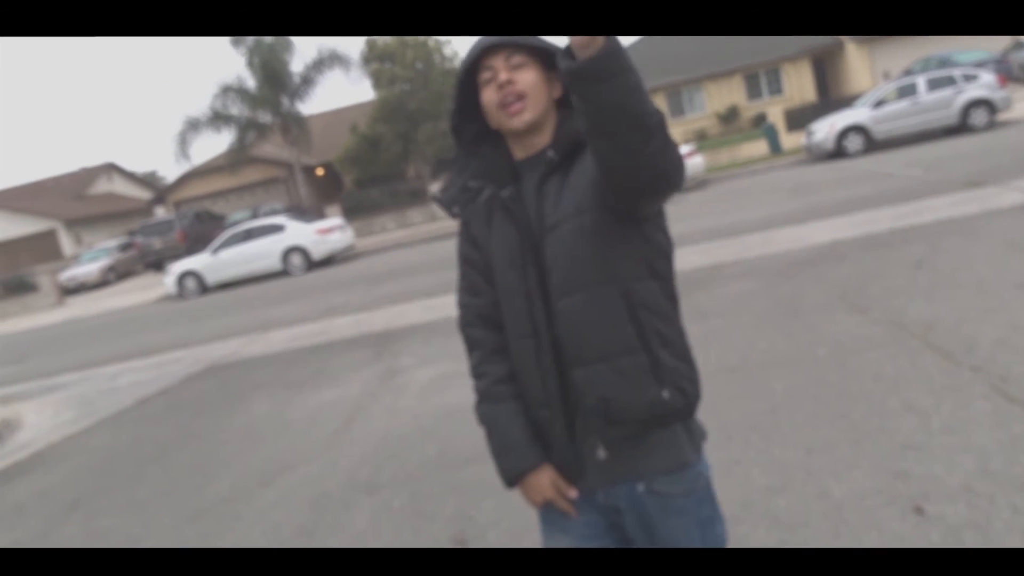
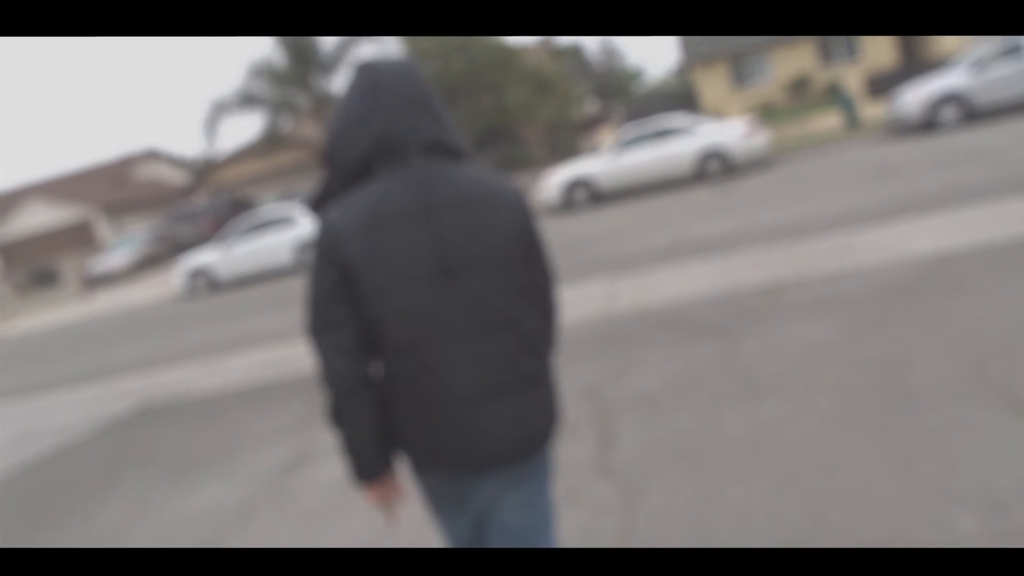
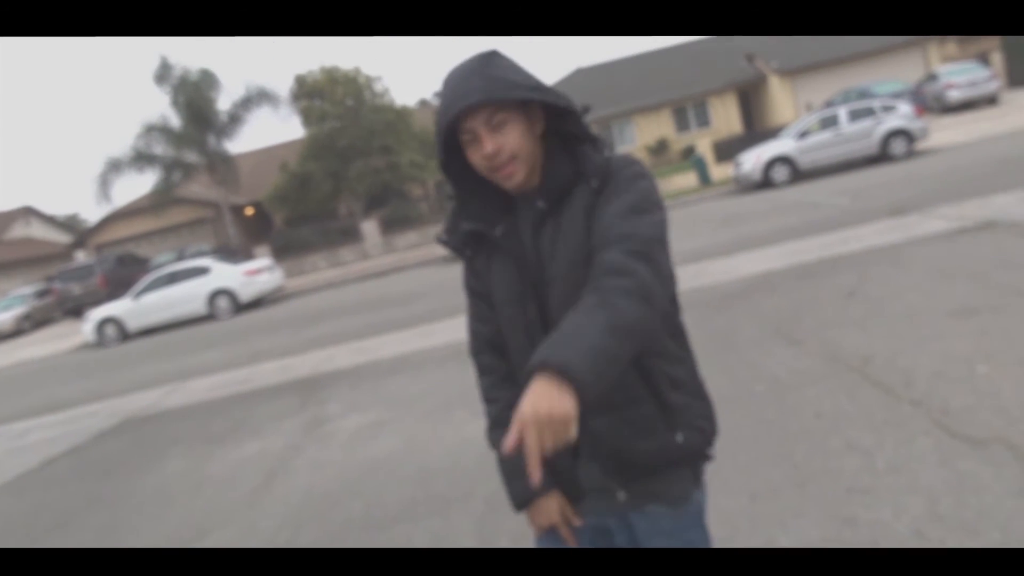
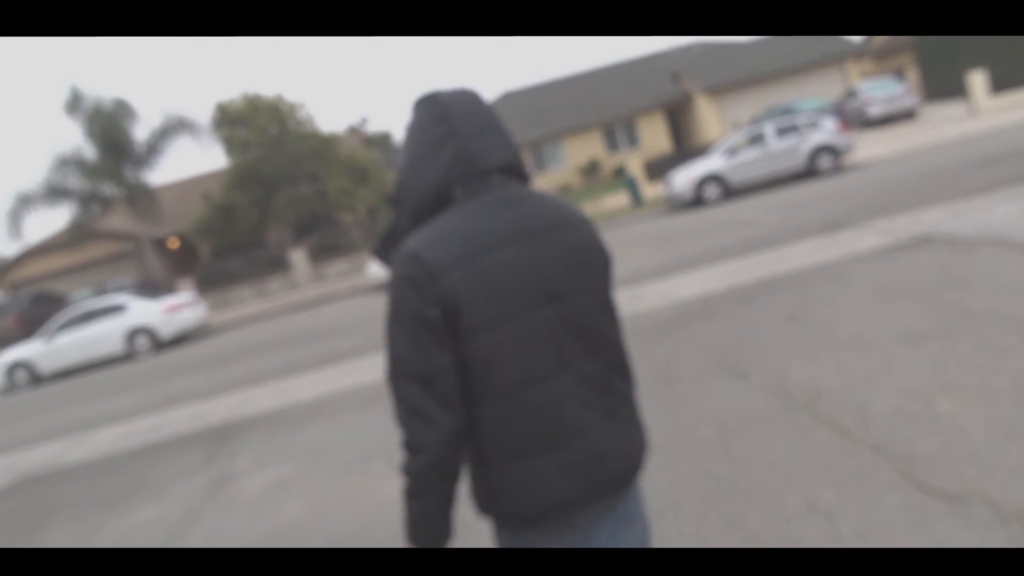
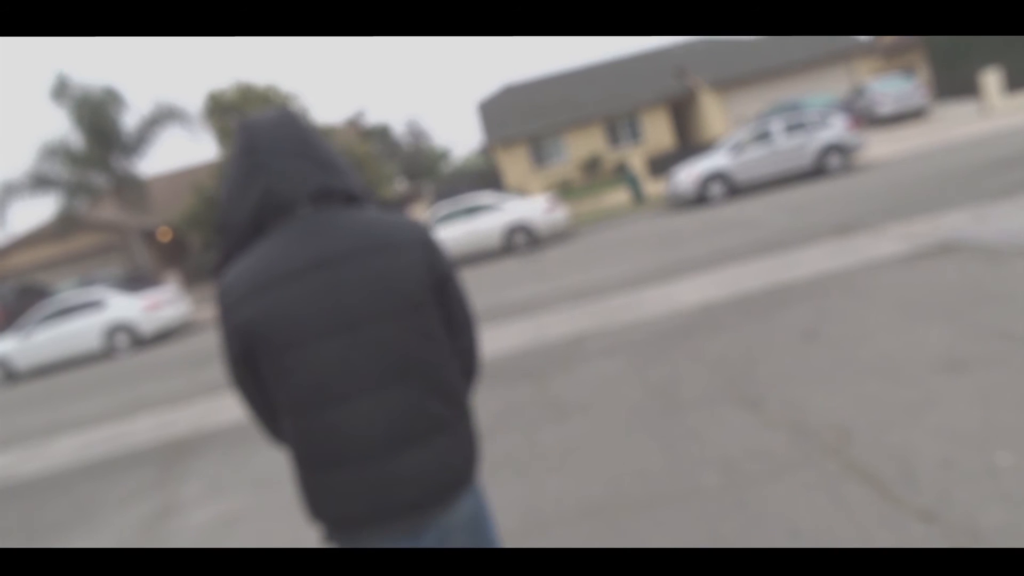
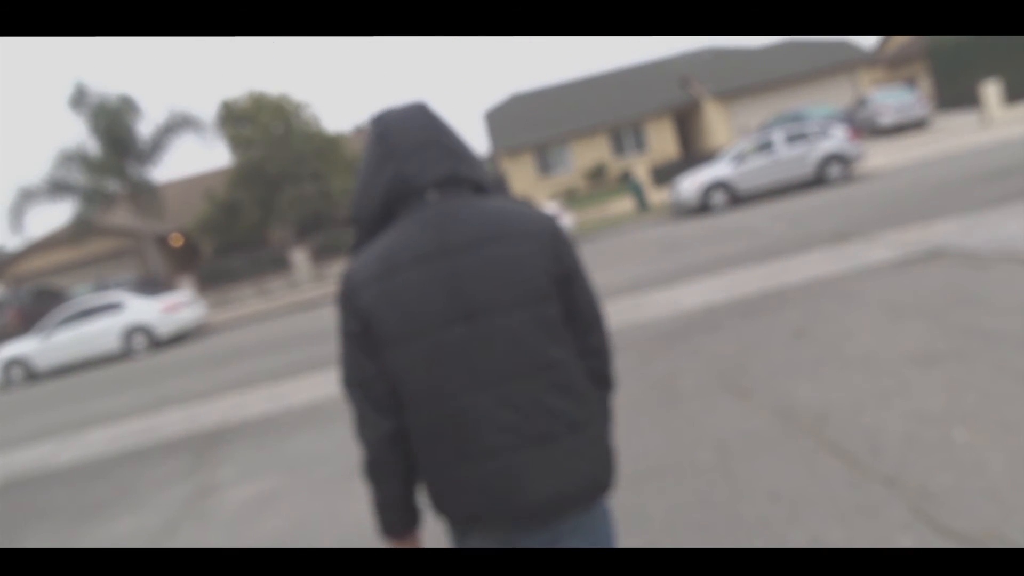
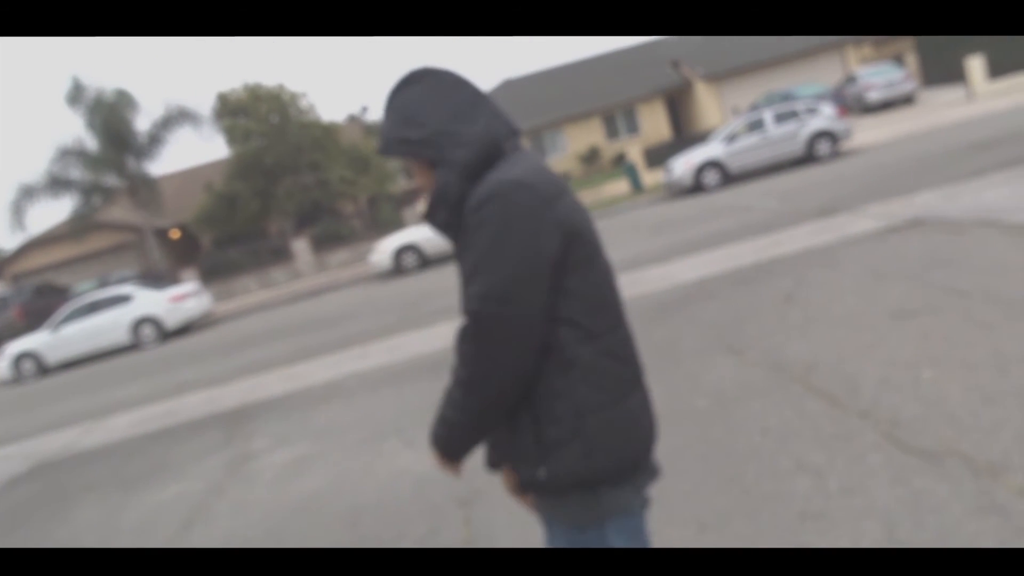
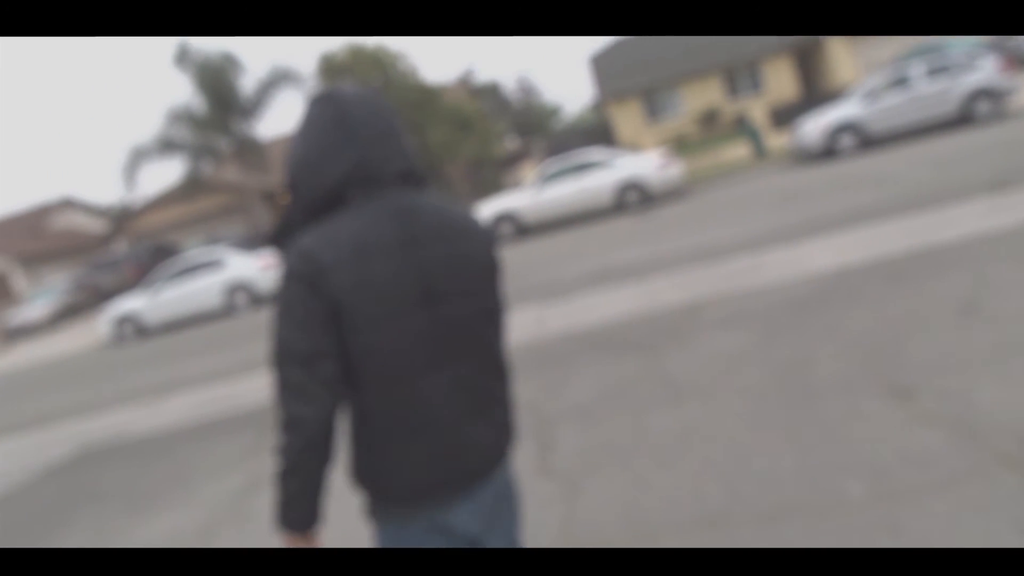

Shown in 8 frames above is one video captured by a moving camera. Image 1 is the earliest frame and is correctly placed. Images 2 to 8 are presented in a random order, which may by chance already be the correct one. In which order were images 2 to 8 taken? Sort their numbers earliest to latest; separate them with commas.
3, 7, 4, 6, 5, 8, 2
